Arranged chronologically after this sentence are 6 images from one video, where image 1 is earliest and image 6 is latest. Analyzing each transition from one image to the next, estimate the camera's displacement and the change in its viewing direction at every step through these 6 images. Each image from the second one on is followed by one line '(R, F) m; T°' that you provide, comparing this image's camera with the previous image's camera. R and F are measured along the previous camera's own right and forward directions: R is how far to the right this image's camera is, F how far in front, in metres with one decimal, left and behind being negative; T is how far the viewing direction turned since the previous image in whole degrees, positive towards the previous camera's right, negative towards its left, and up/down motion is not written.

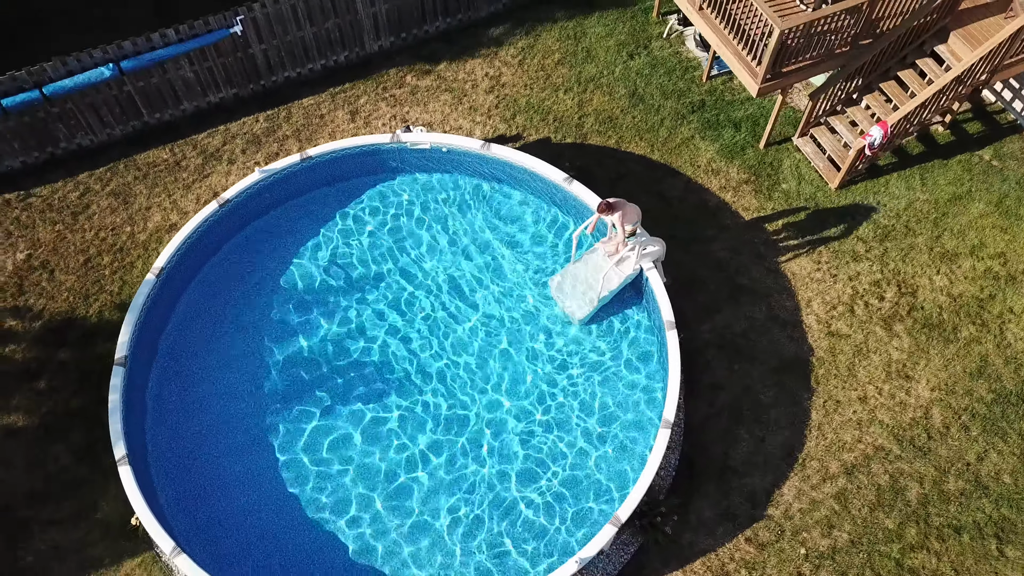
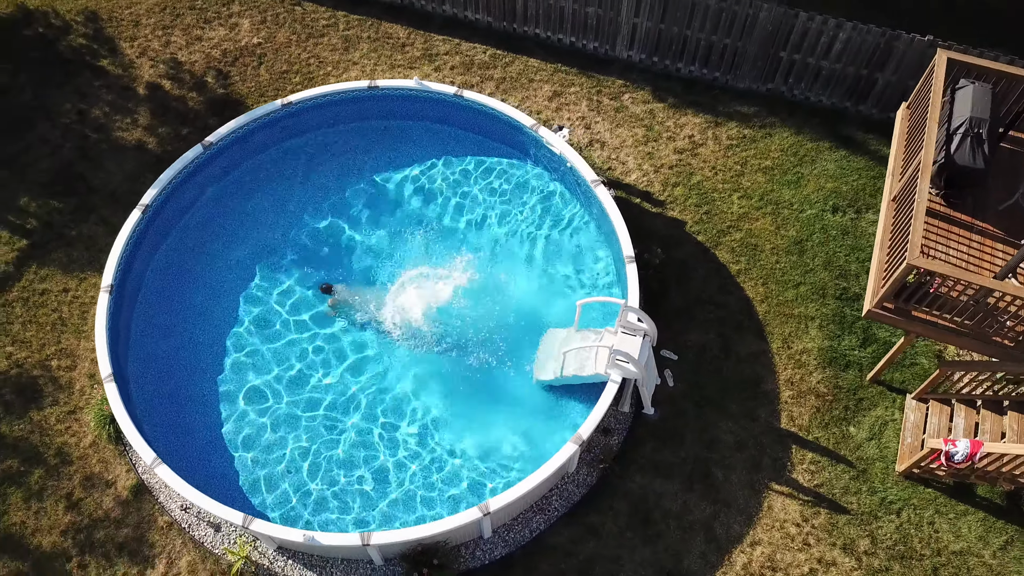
(+3.8, +1.0) m; -22°
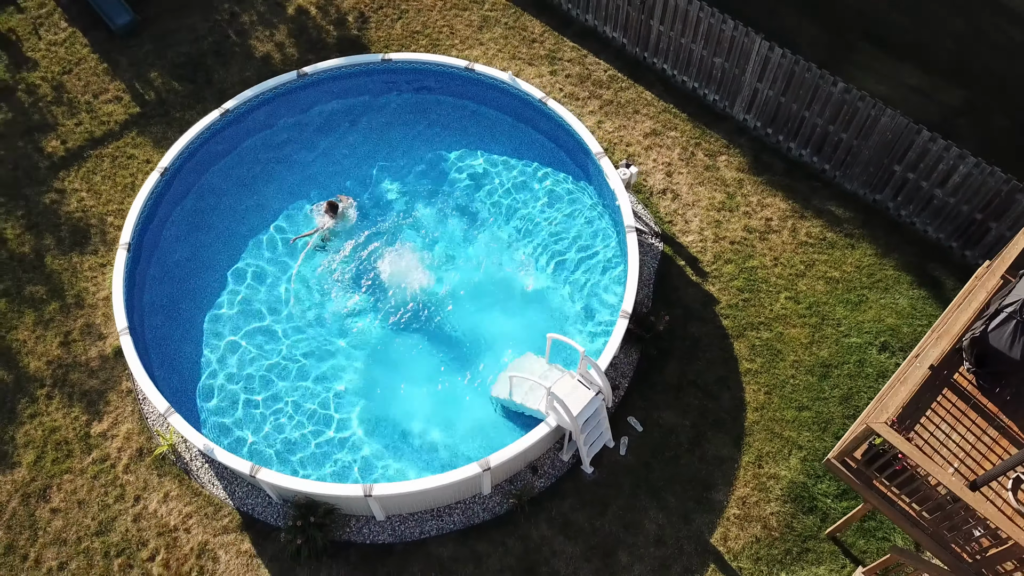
(+2.2, +0.3) m; -12°
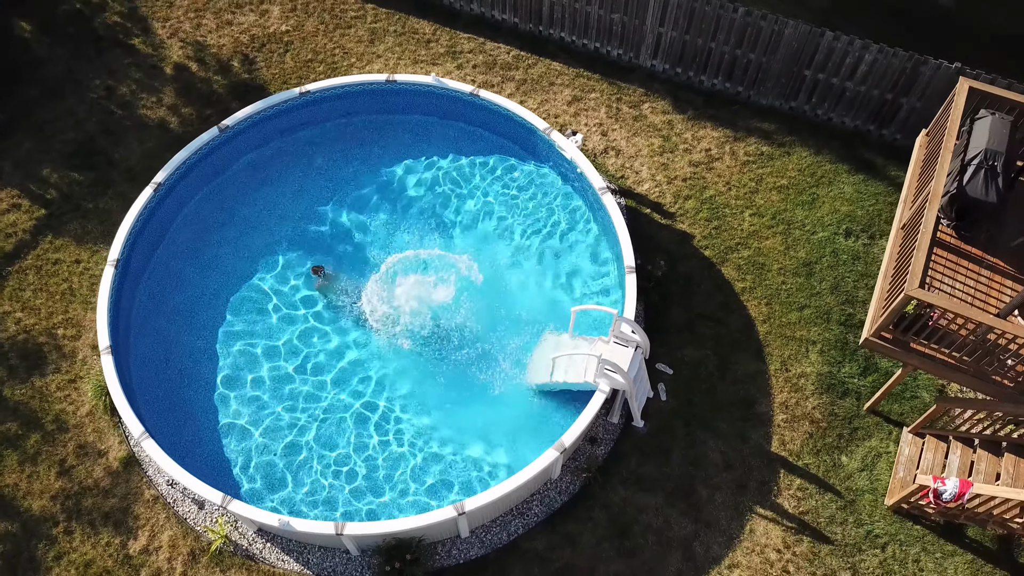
(-1.9, +0.1) m; +10°
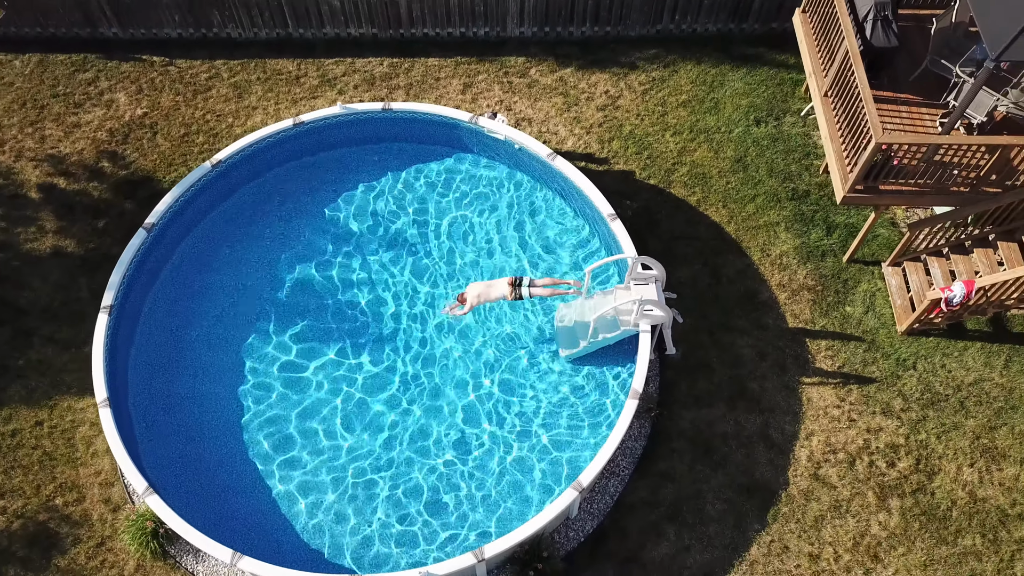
(-2.4, +0.2) m; +12°
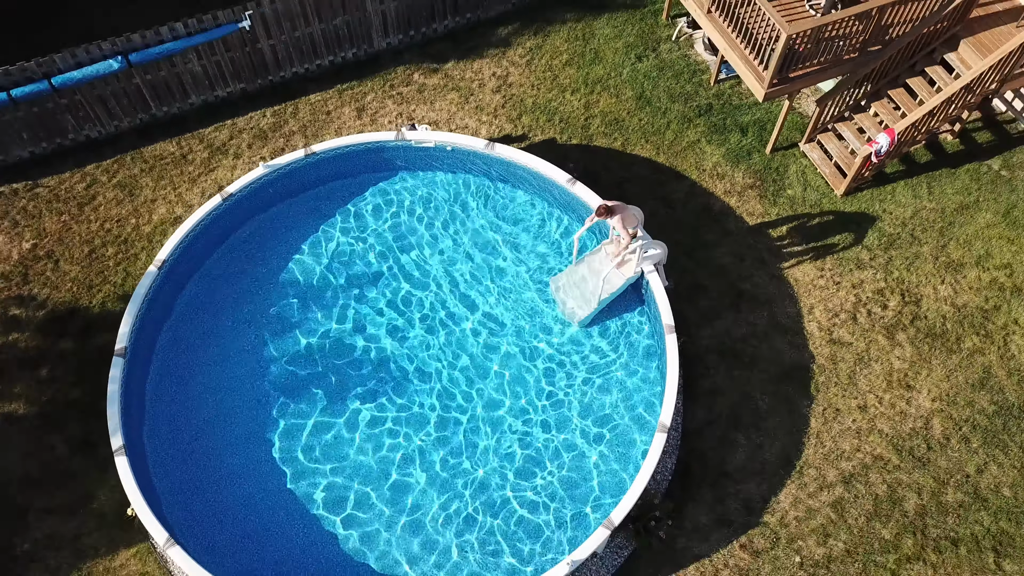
(-2.3, +0.1) m; +12°
